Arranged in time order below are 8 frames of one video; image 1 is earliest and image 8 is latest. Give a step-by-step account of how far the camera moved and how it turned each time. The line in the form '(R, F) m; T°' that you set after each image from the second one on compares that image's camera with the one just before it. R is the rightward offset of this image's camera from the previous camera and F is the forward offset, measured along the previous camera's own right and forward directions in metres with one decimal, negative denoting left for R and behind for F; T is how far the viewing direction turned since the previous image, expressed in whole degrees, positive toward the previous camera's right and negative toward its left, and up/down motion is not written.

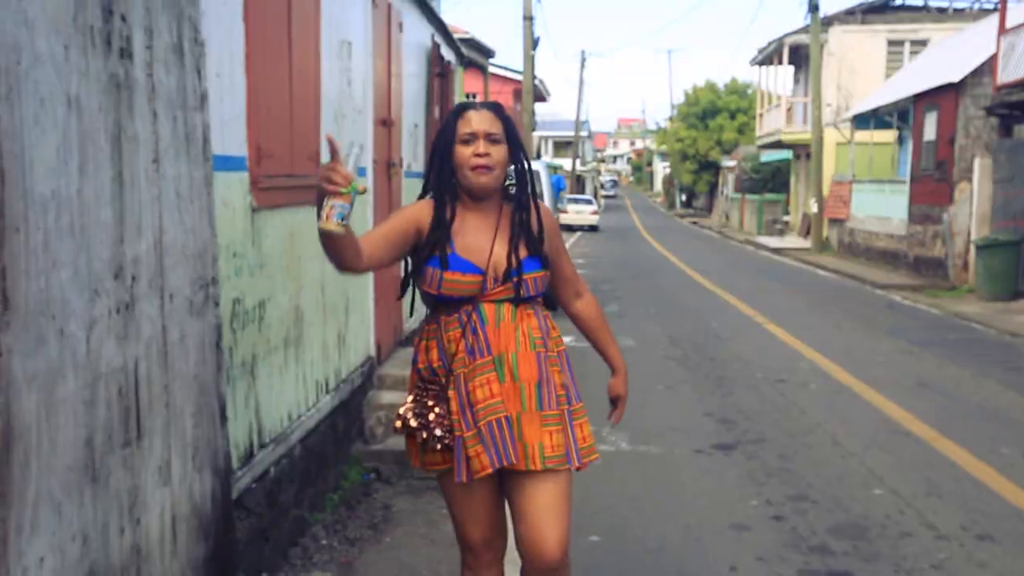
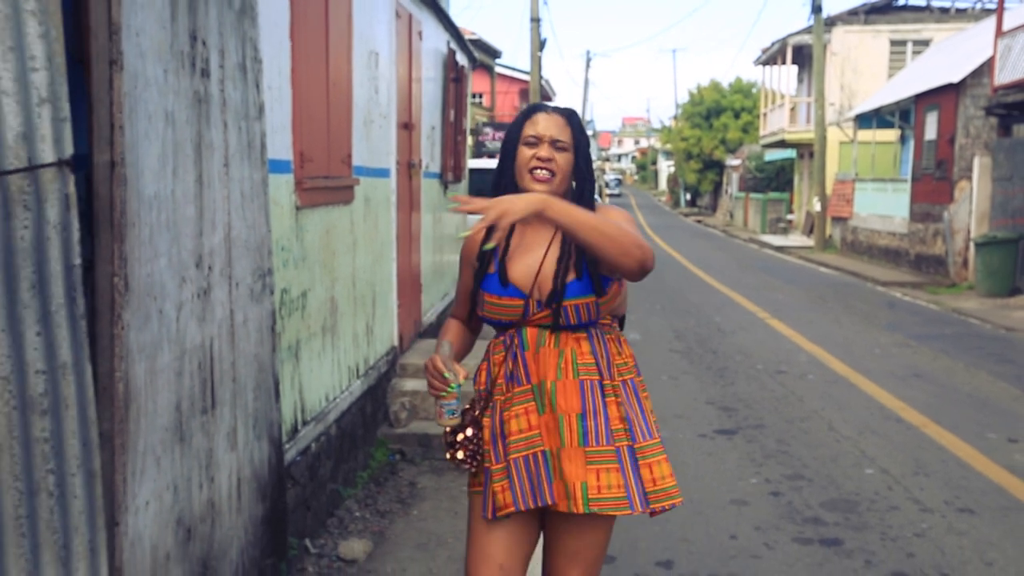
(-0.1, -0.4) m; 0°
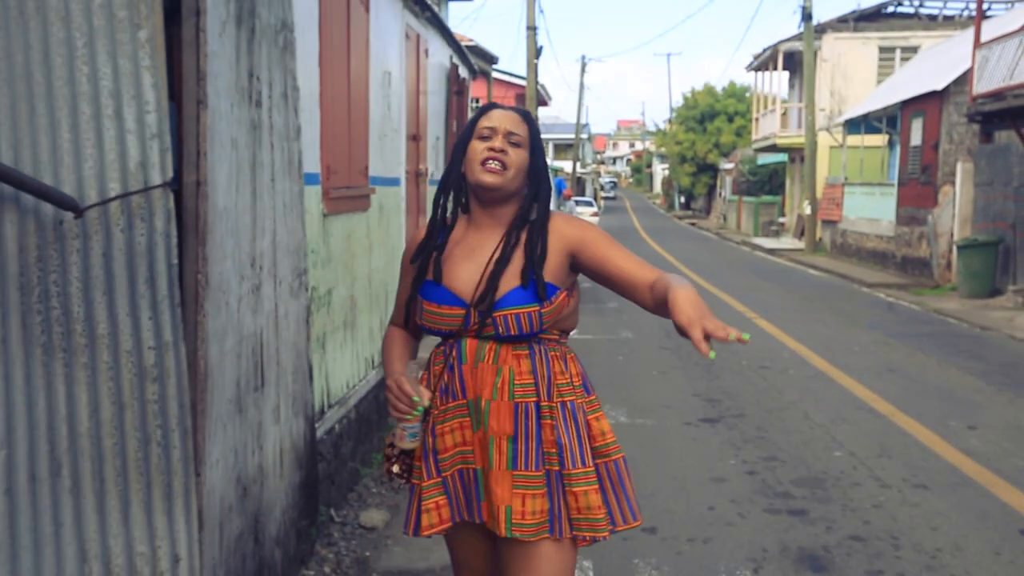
(0.0, -0.6) m; 0°
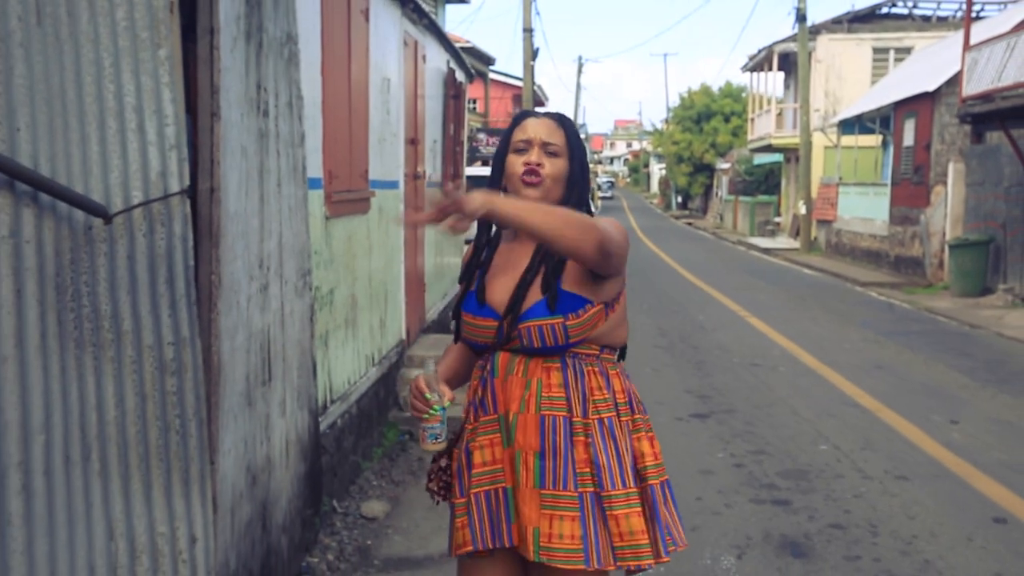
(0.0, -0.2) m; 0°
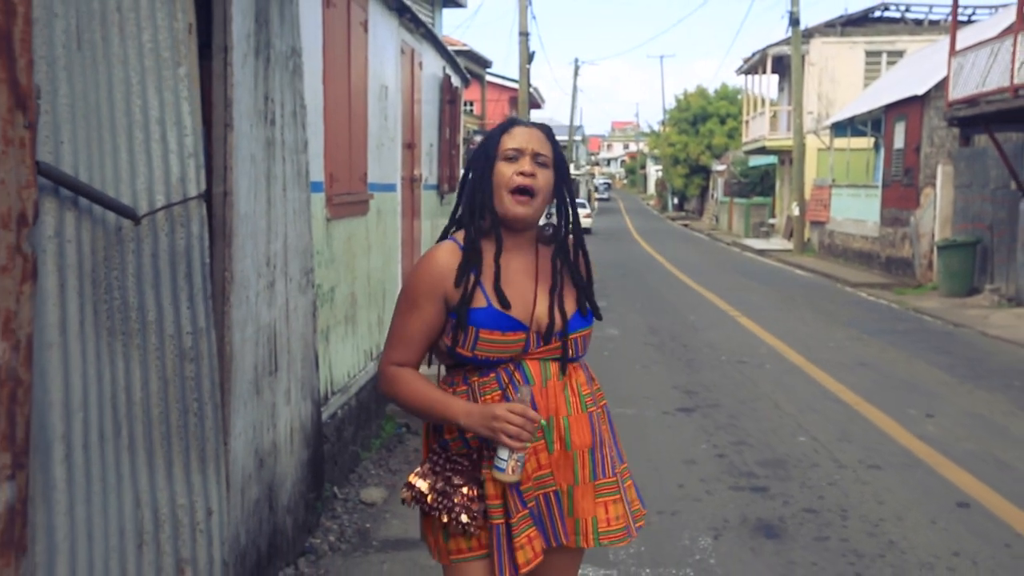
(0.0, -0.3) m; 0°
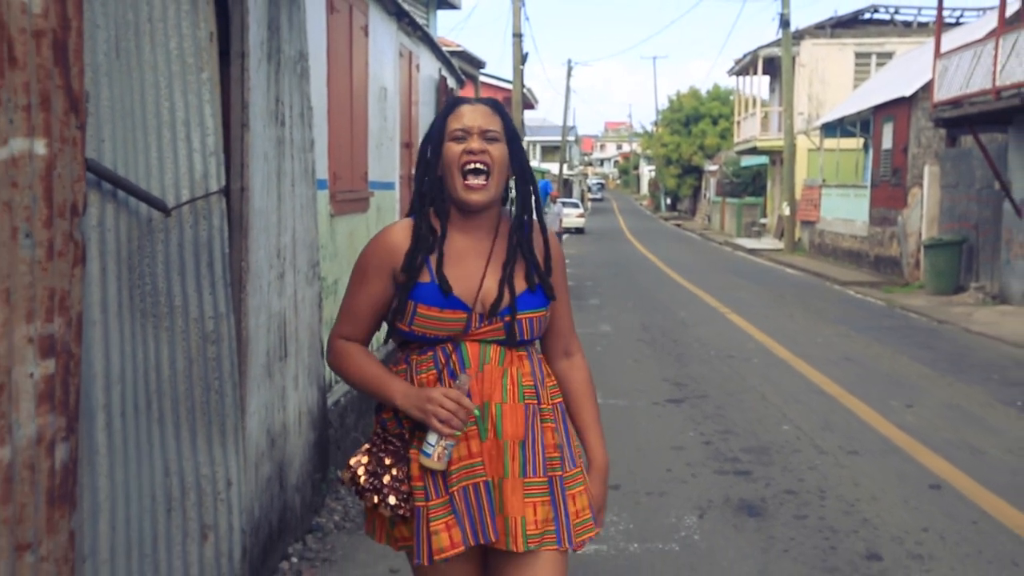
(0.0, -0.3) m; 0°
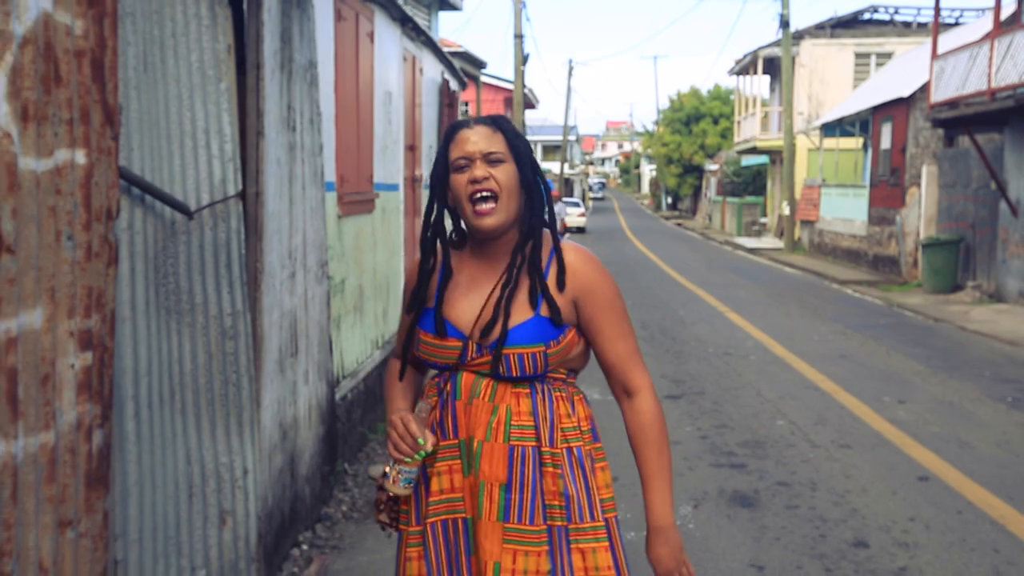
(0.0, -0.2) m; 0°
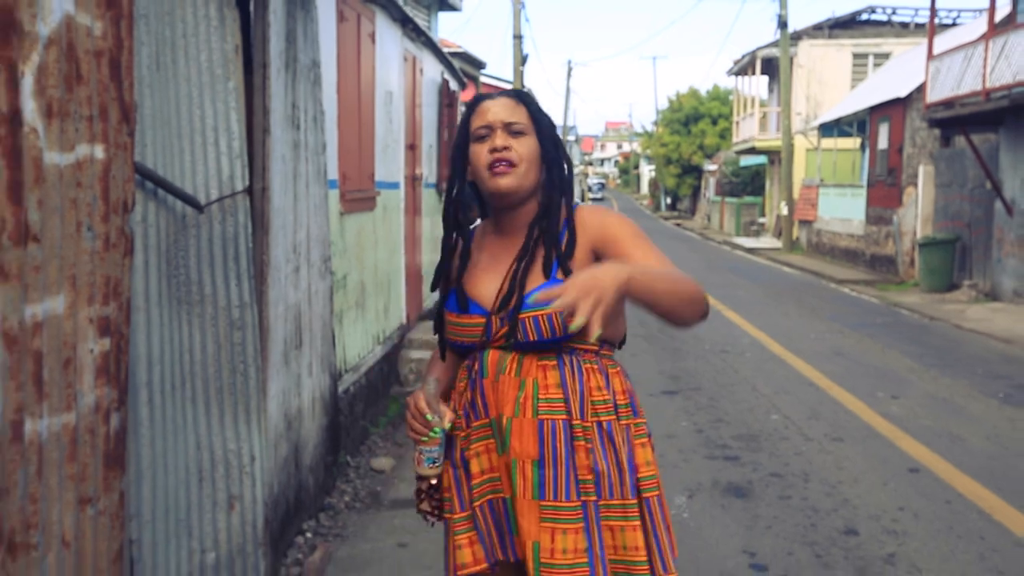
(0.0, -0.1) m; 0°
